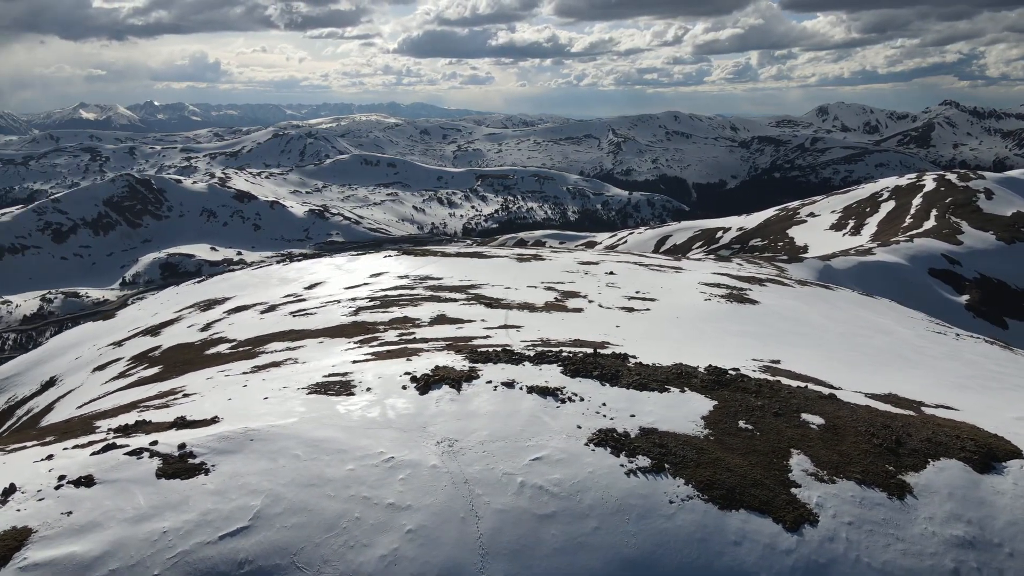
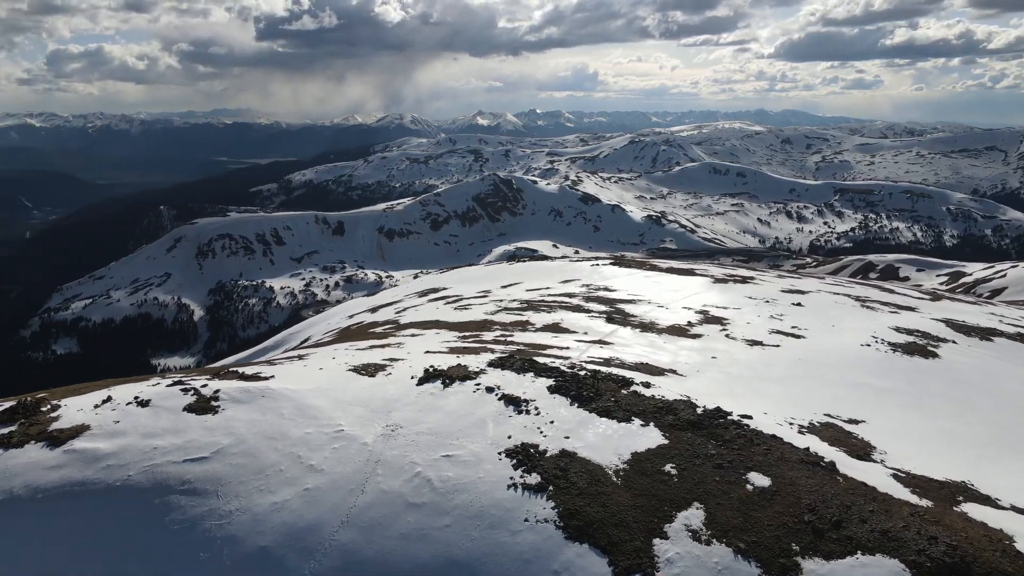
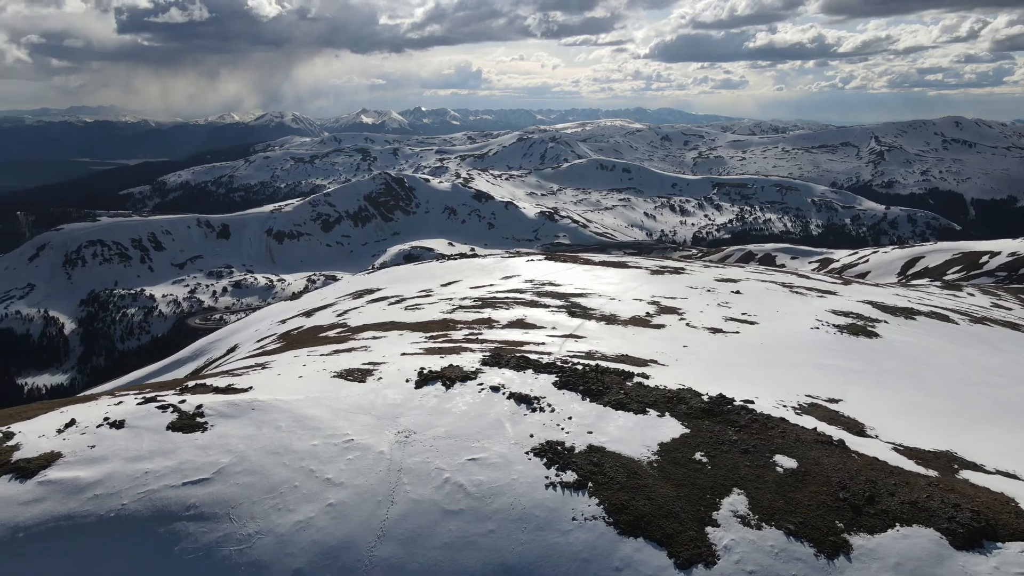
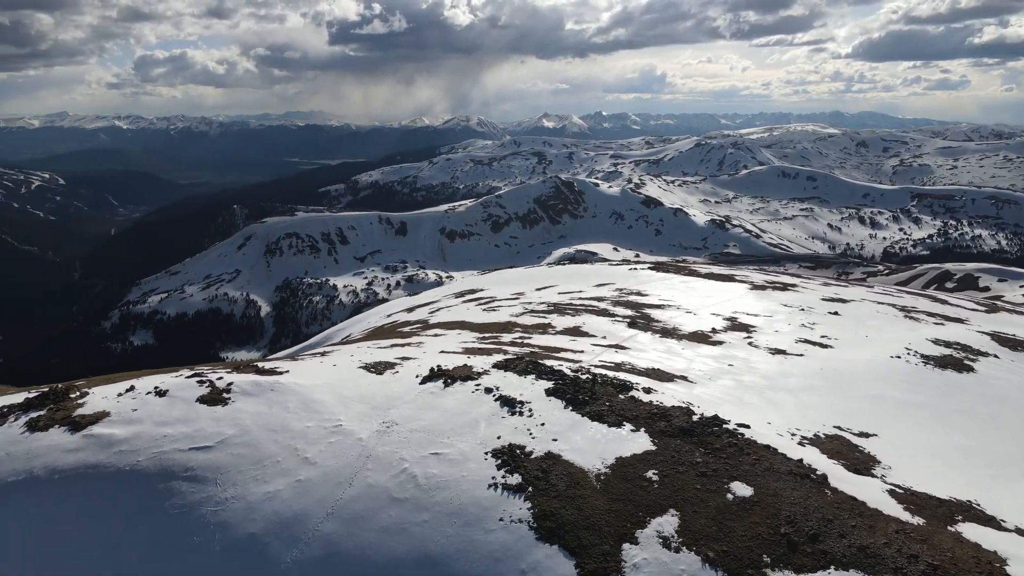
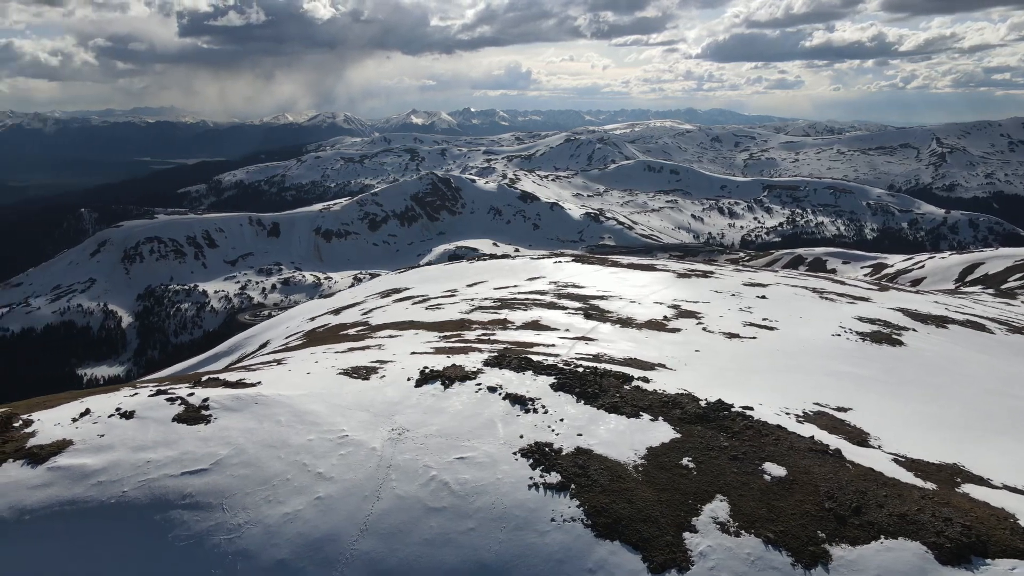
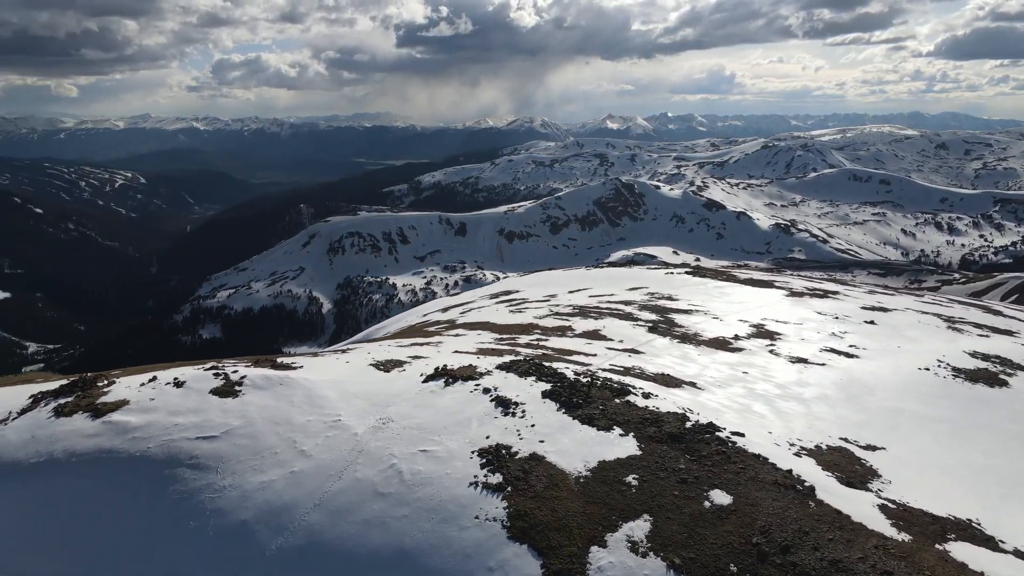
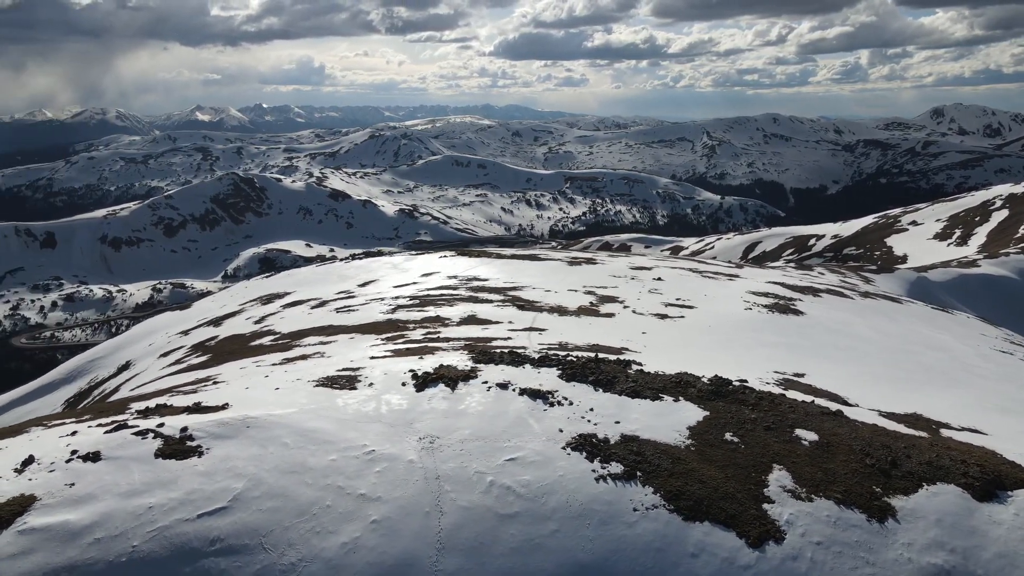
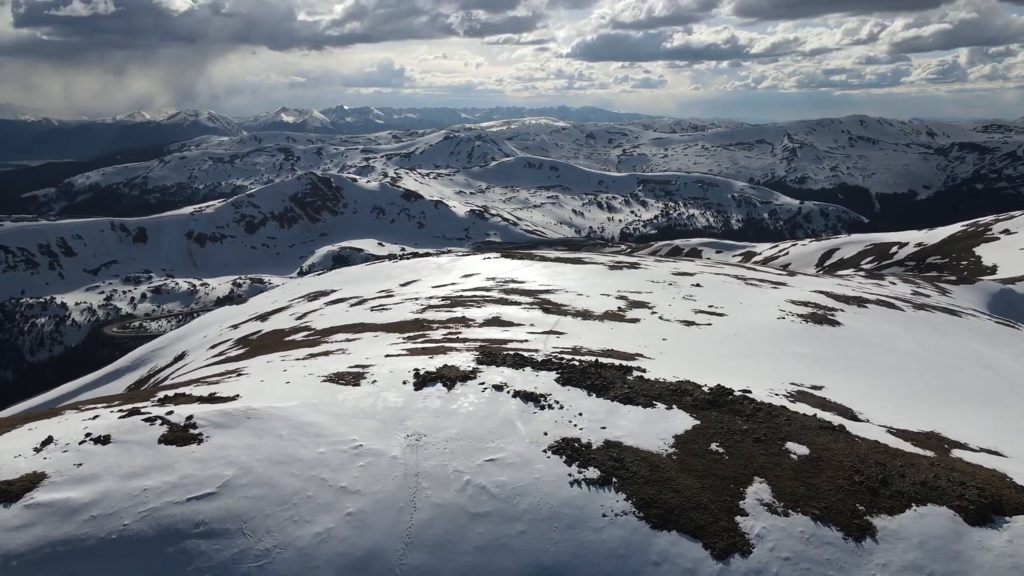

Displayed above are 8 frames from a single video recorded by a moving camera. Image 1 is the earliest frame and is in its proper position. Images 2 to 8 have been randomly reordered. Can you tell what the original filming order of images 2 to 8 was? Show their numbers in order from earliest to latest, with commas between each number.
7, 8, 3, 5, 2, 4, 6
